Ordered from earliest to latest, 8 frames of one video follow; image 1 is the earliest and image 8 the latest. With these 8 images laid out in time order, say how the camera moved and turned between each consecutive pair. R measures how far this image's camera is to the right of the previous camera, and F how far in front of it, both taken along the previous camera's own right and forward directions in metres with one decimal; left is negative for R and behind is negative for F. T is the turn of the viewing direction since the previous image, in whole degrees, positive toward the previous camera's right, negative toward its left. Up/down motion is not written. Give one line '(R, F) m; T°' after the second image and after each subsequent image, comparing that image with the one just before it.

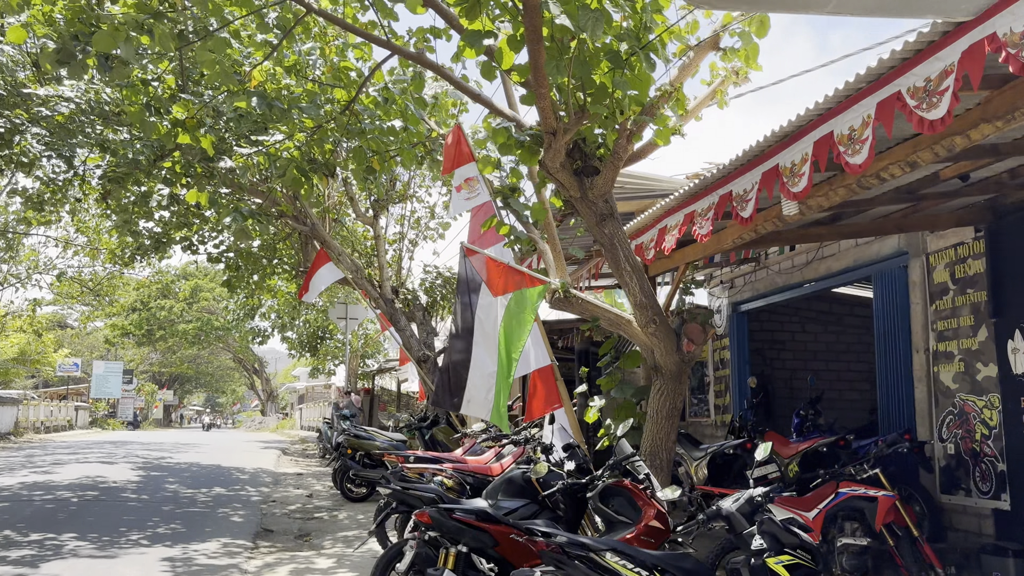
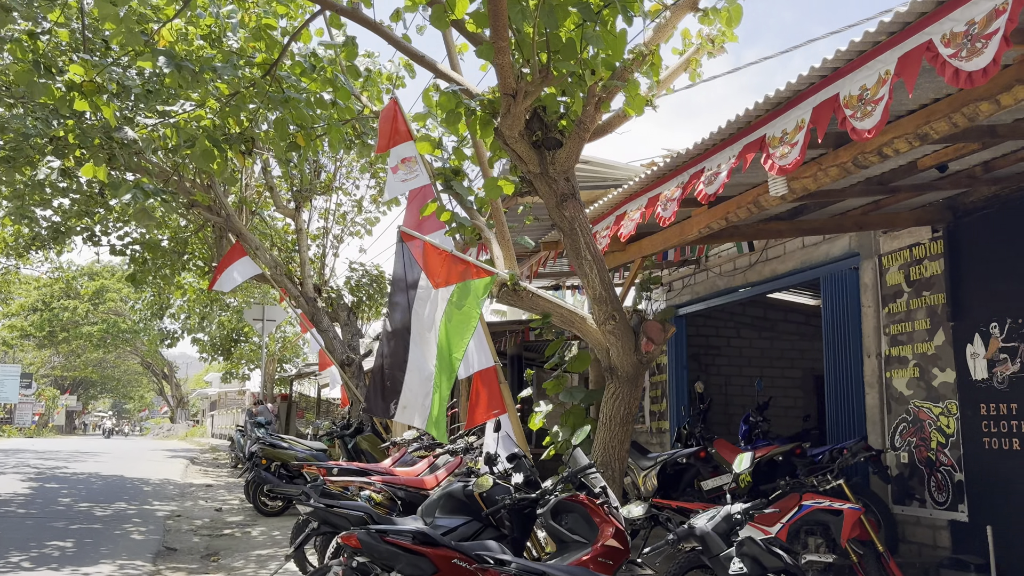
(-0.1, +0.6) m; +5°
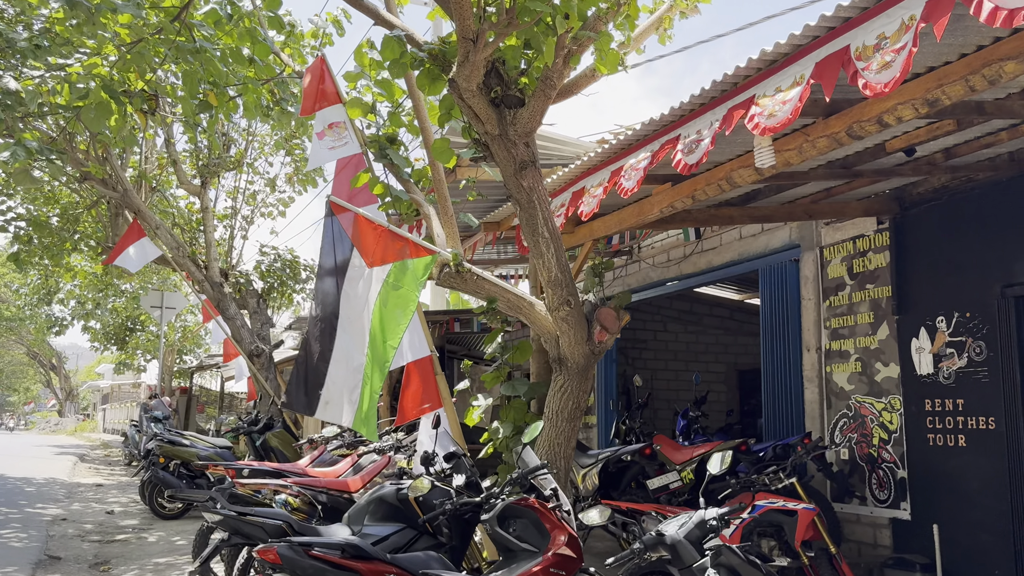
(-0.2, +0.5) m; +6°
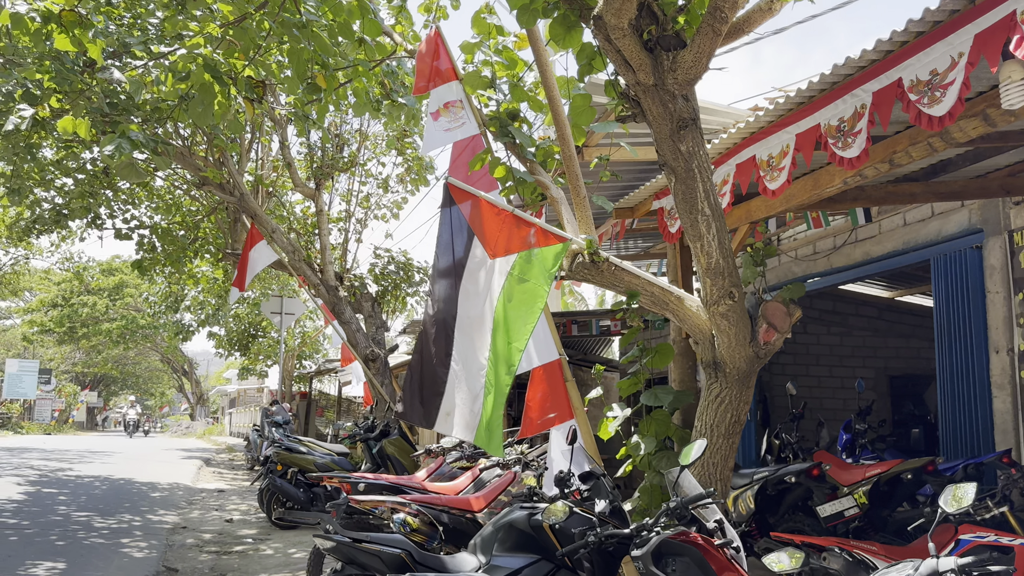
(-0.2, +0.6) m; -8°
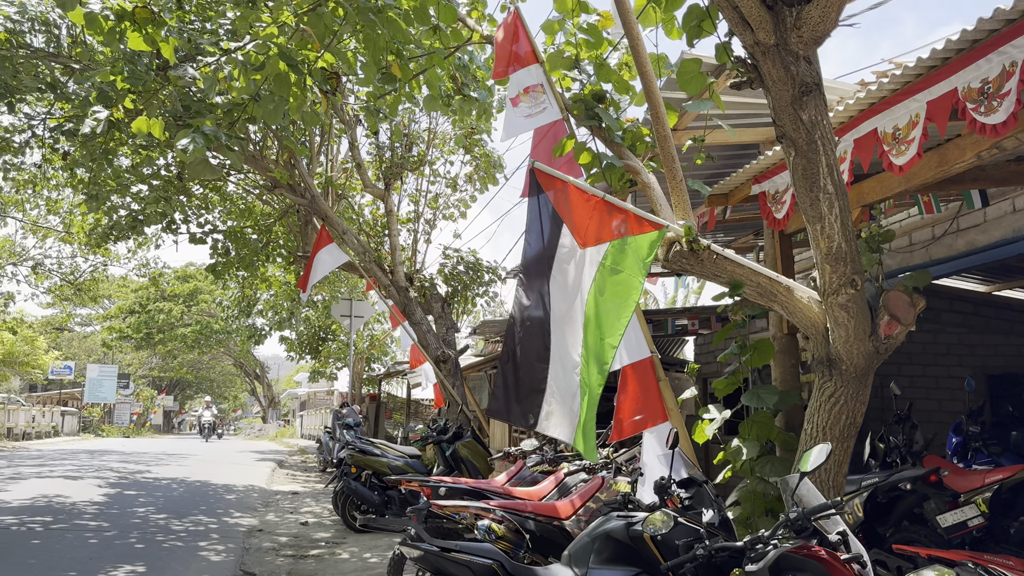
(-0.1, +0.2) m; -4°
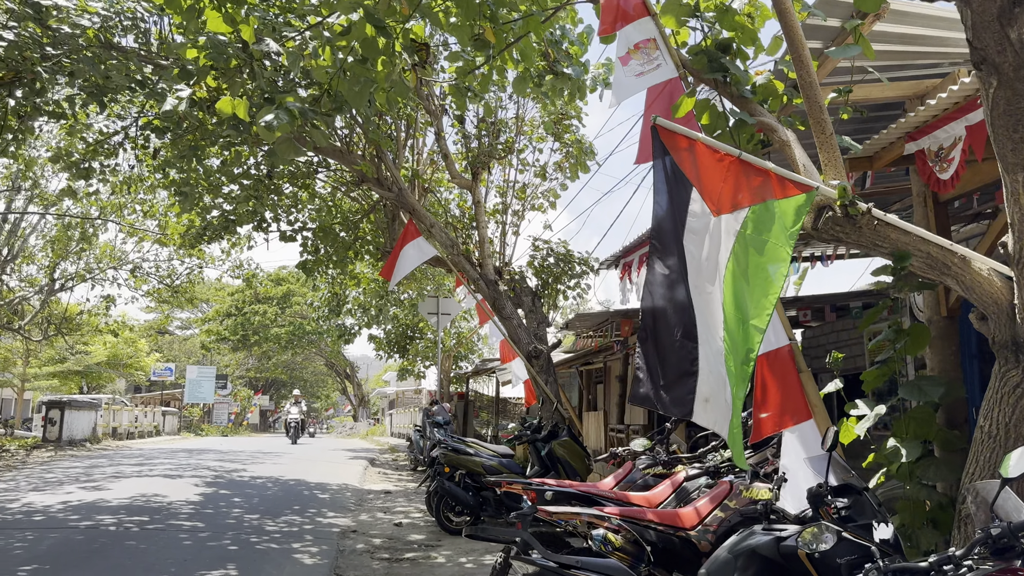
(-0.1, +0.4) m; -6°
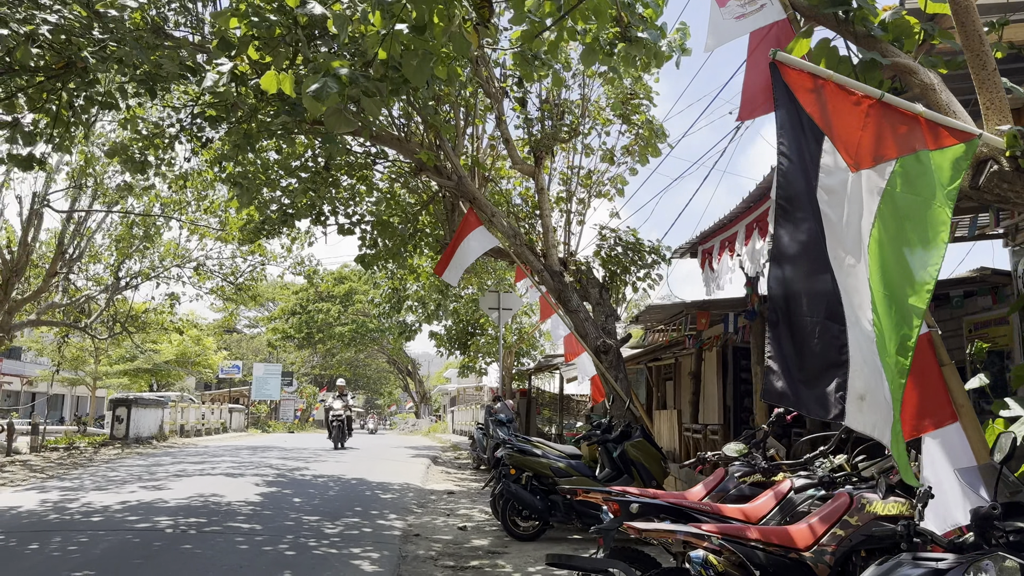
(-0.1, +0.5) m; -4°
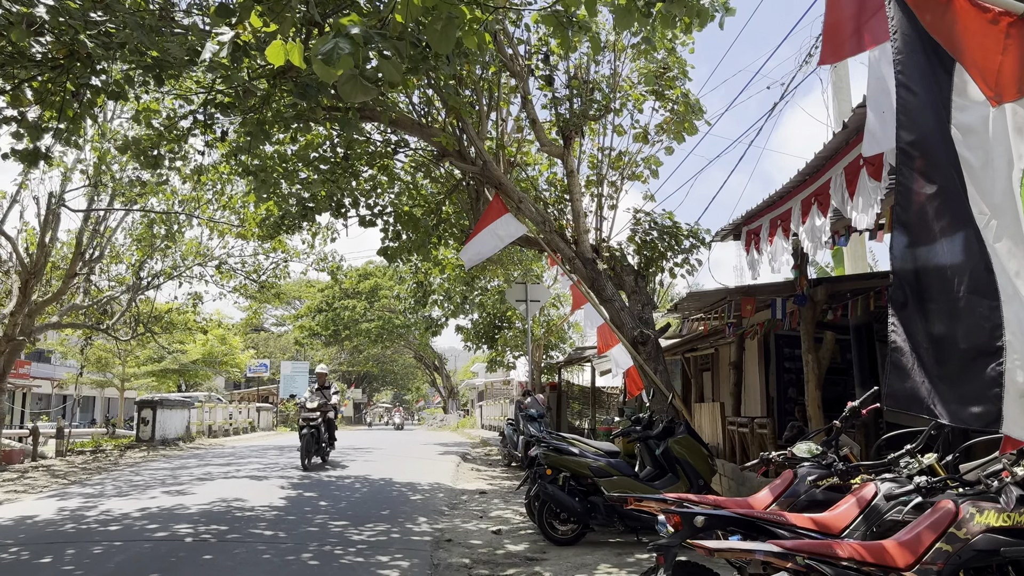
(-0.1, +0.5) m; -2°
